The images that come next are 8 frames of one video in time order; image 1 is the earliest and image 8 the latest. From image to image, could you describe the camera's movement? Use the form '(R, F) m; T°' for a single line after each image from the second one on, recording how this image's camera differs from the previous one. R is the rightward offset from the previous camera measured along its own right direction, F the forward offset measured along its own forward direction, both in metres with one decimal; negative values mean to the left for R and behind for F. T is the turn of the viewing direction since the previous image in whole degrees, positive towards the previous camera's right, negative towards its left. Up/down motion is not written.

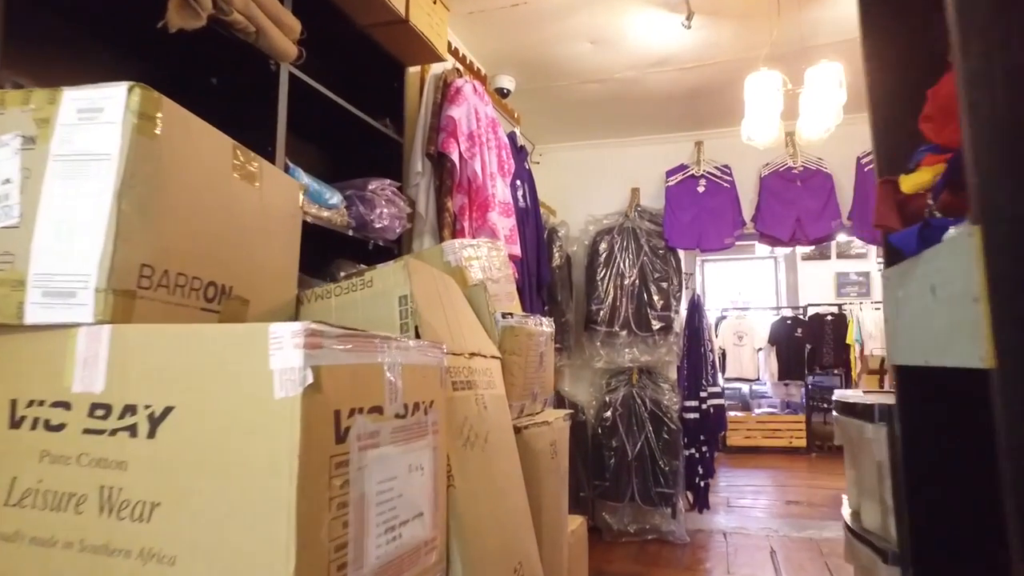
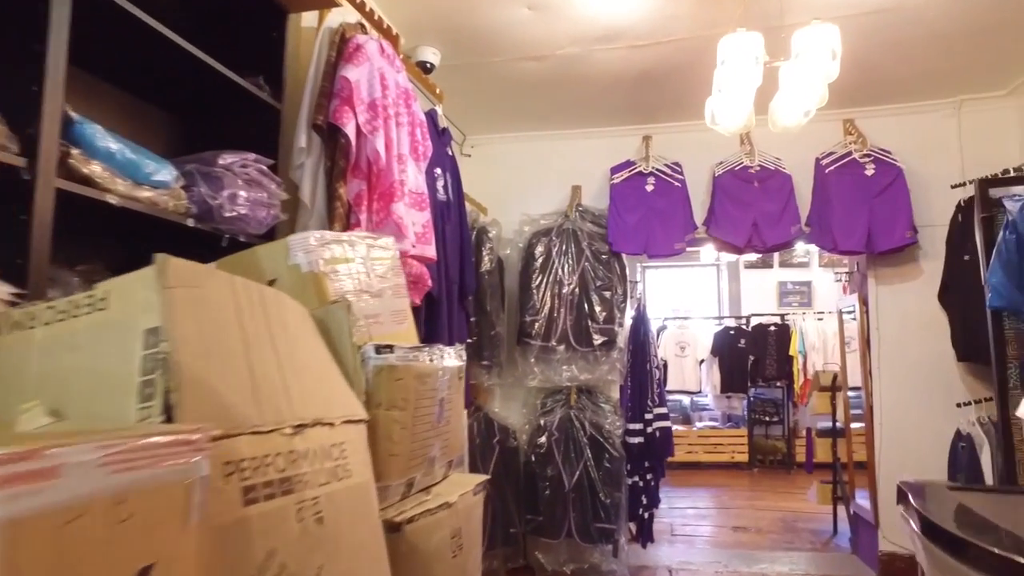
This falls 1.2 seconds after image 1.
(+0.1, +0.4) m; +5°
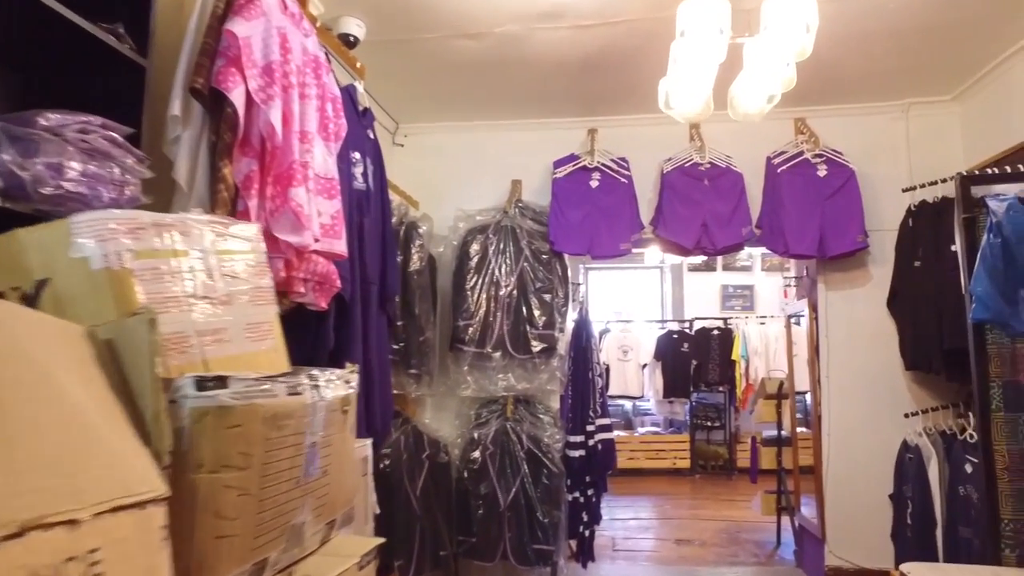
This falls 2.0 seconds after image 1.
(0.0, +0.2) m; +4°
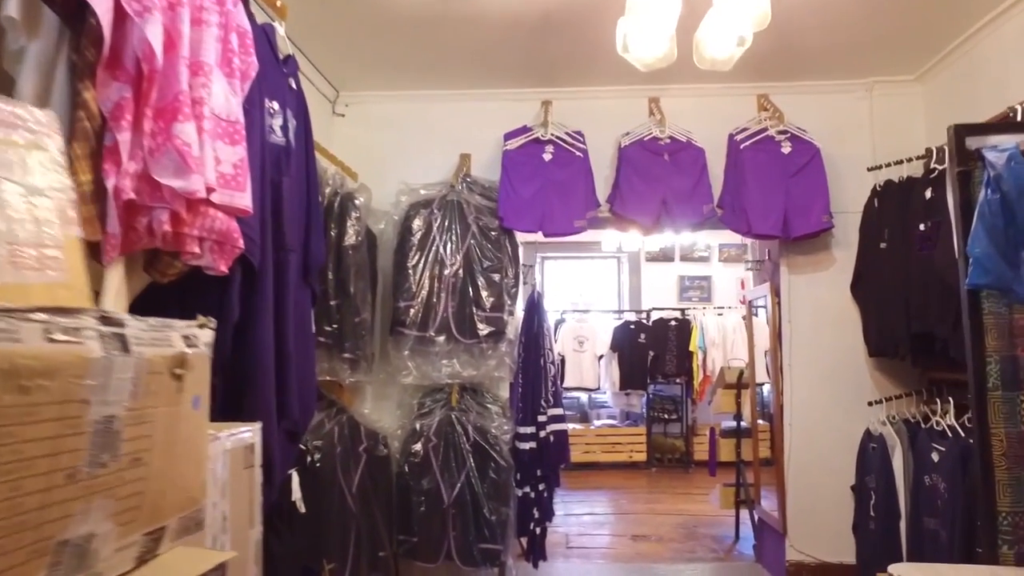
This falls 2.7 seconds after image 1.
(0.0, +0.2) m; +3°
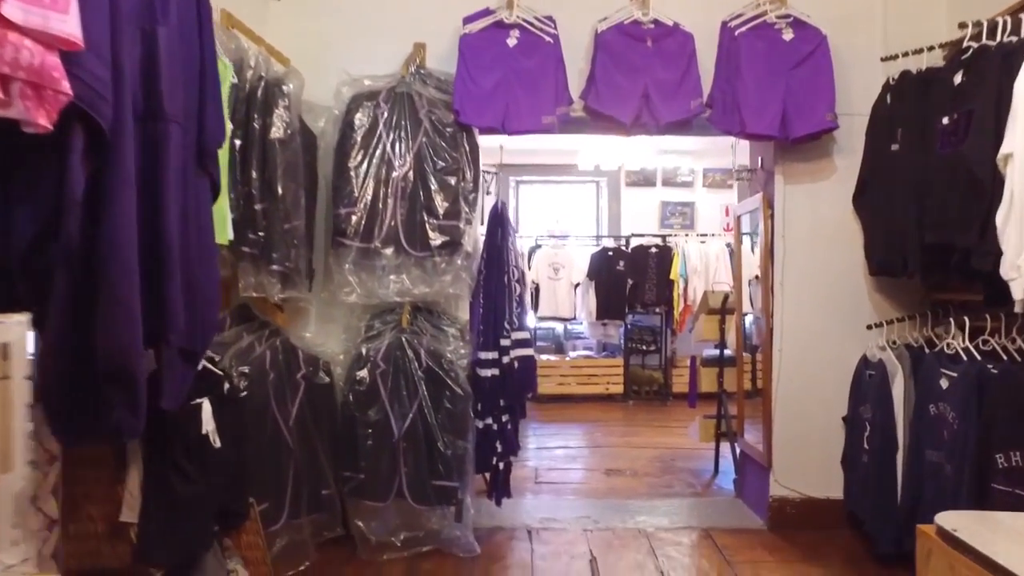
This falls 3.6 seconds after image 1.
(+0.1, +0.3) m; +1°
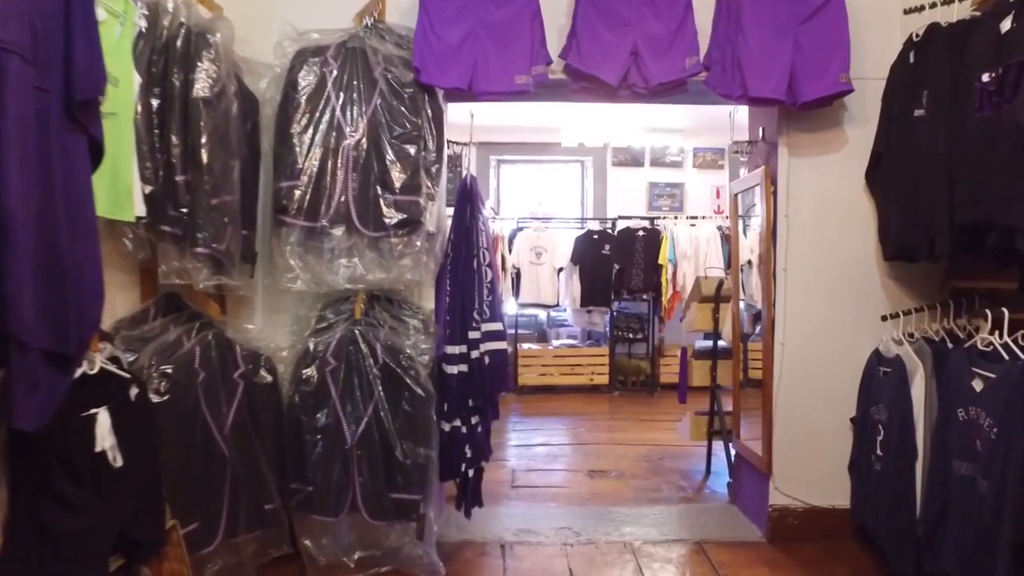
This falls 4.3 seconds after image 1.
(+0.1, +0.3) m; +1°
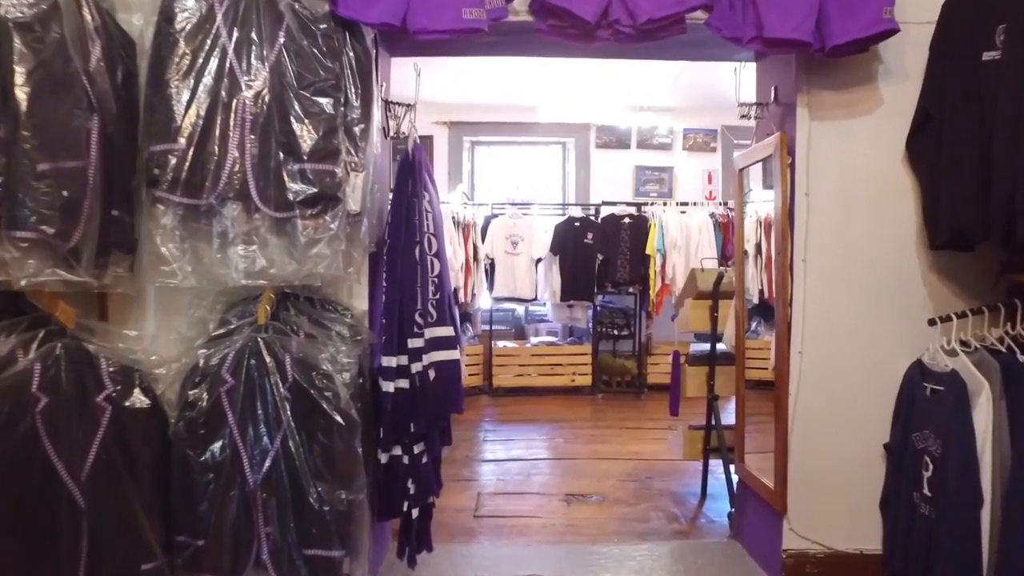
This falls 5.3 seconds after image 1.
(+0.1, +0.5) m; +1°
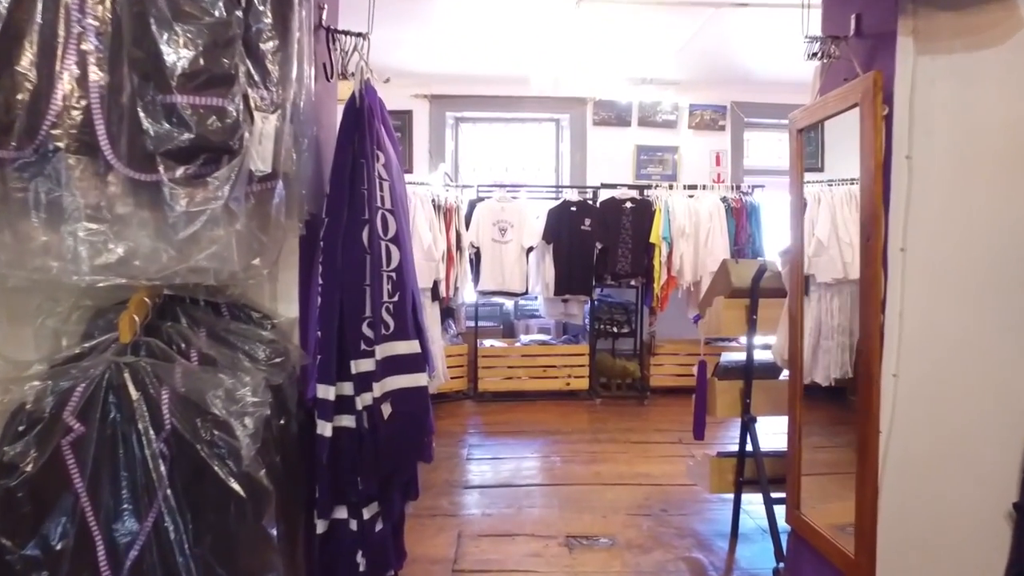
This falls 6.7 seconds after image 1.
(0.0, +0.5) m; +1°
